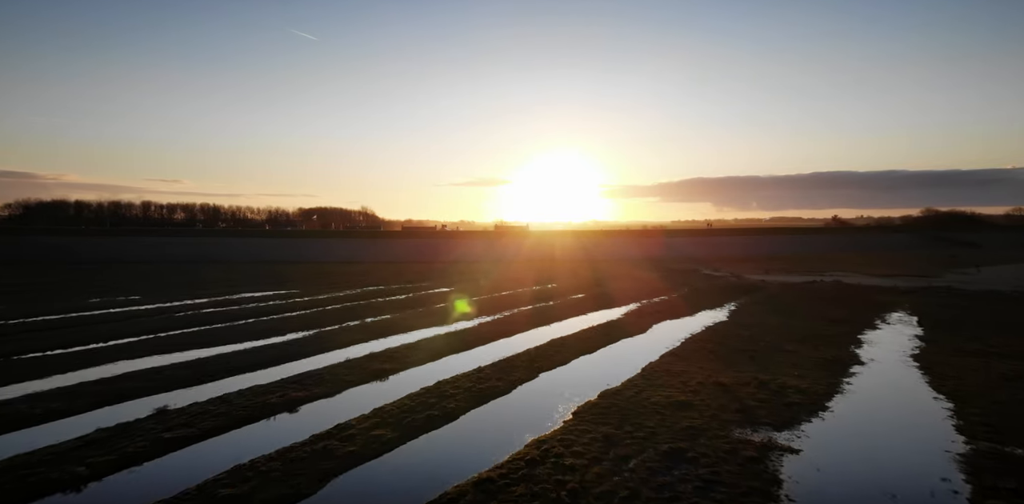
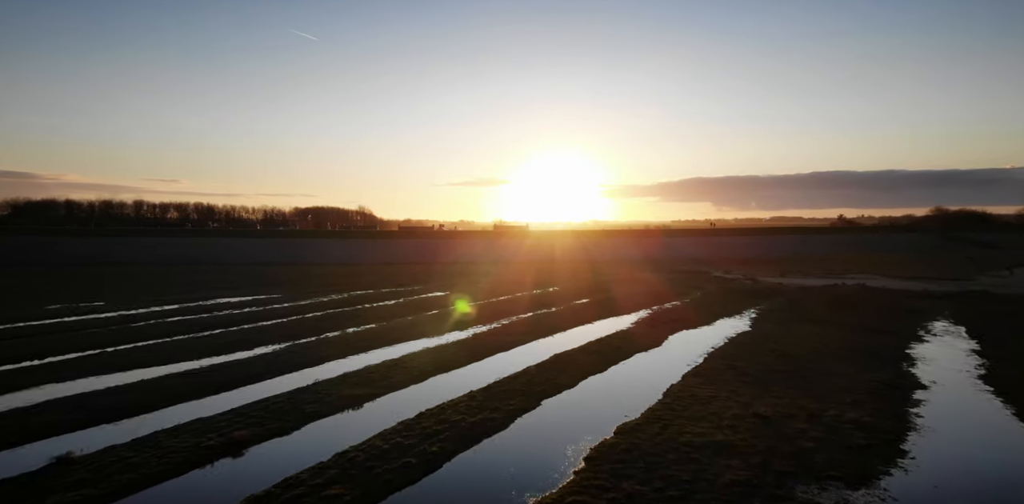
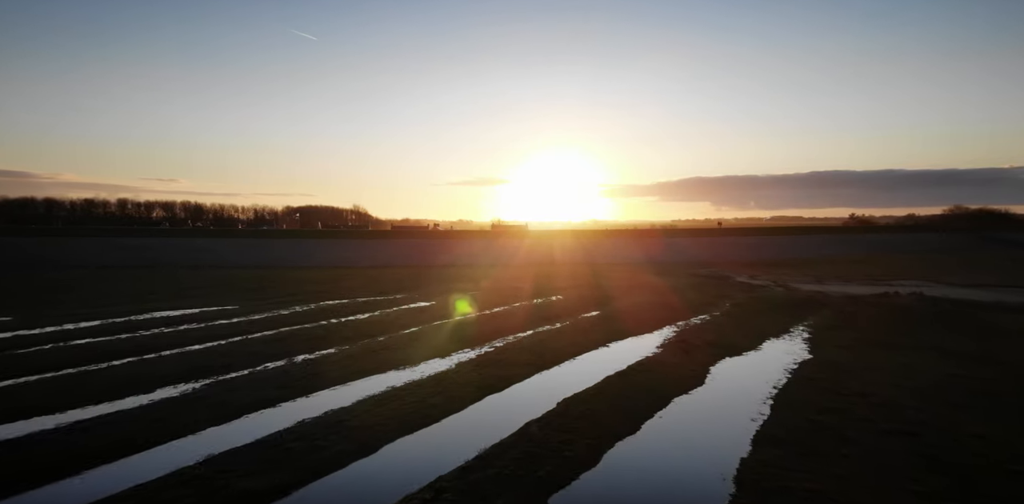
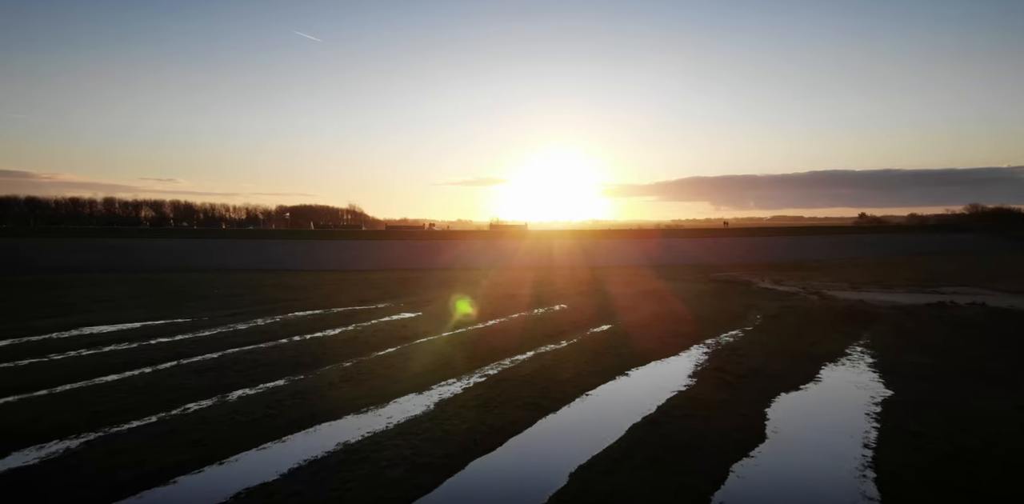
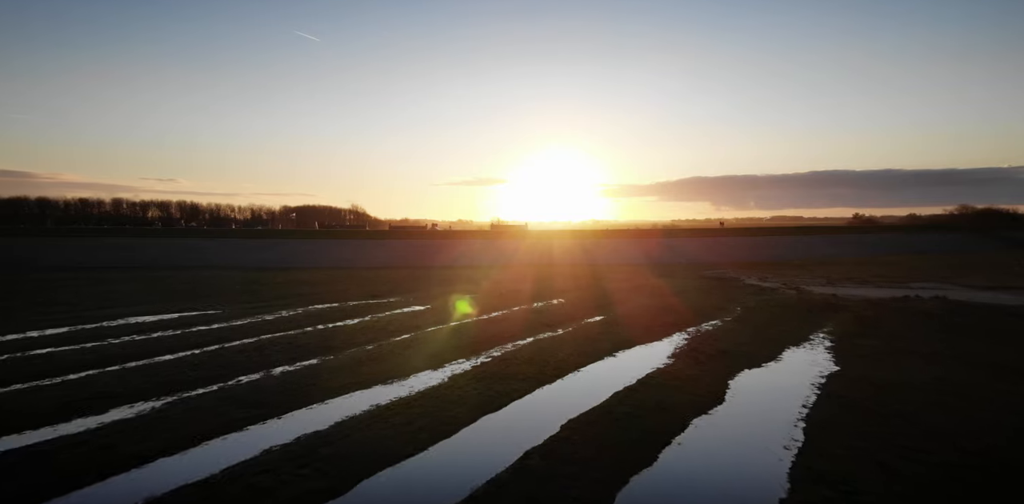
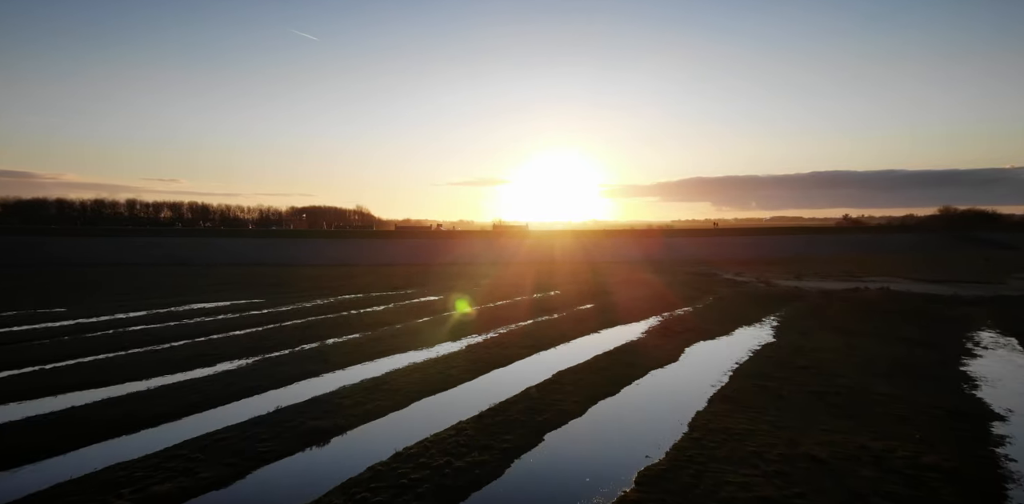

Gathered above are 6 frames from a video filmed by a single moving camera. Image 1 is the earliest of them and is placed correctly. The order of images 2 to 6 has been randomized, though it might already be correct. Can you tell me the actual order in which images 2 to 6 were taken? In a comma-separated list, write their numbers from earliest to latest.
2, 6, 3, 5, 4
